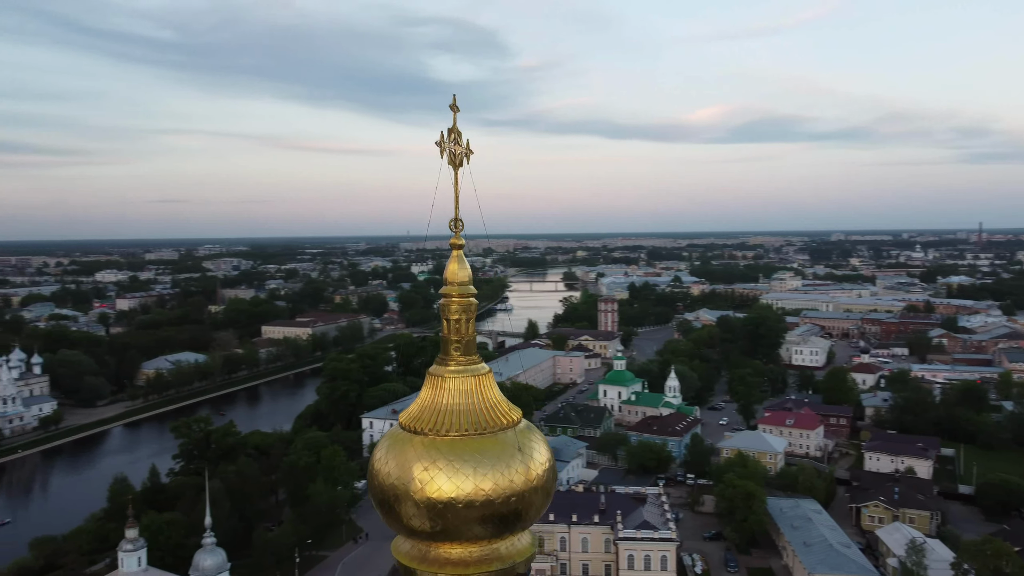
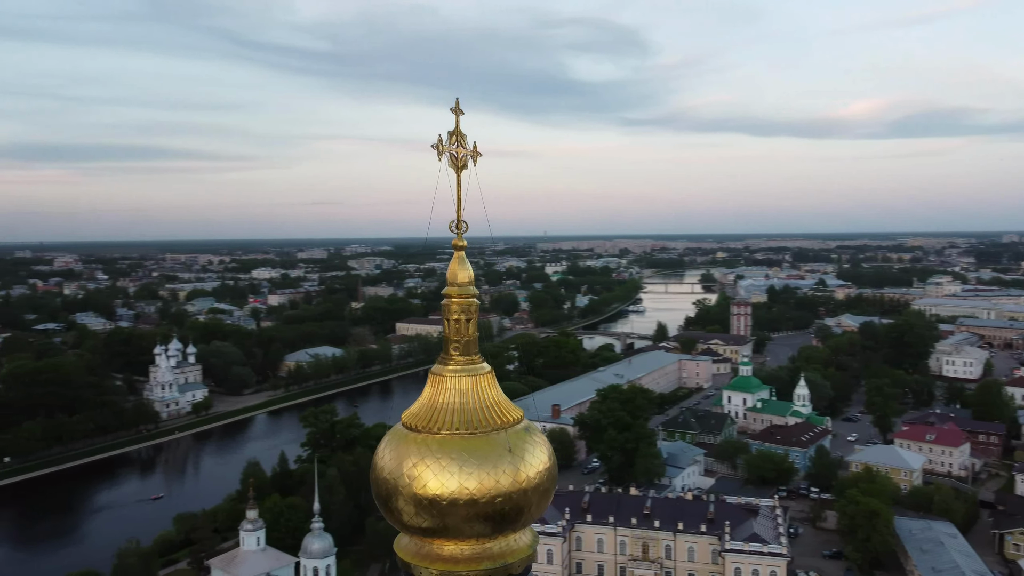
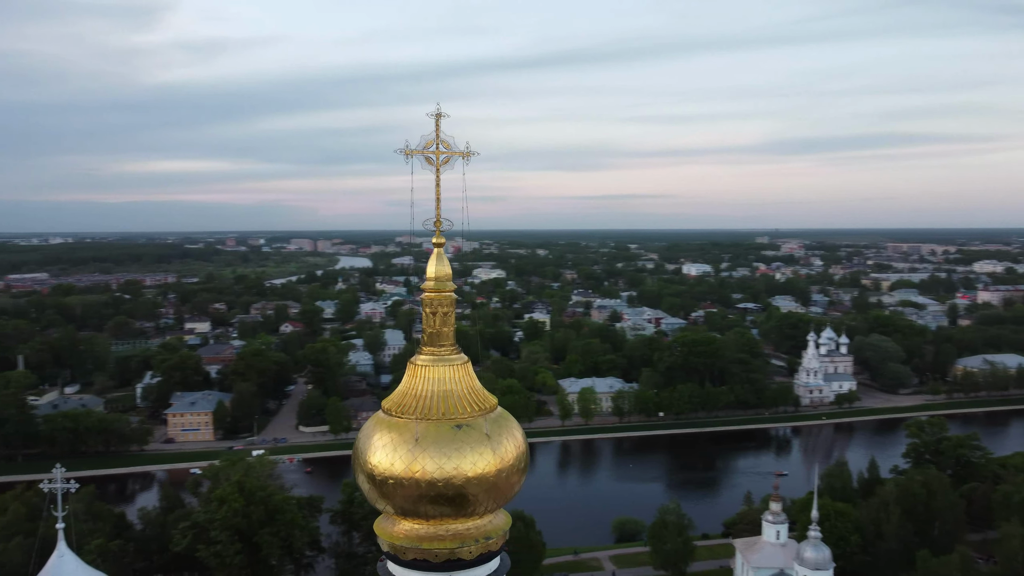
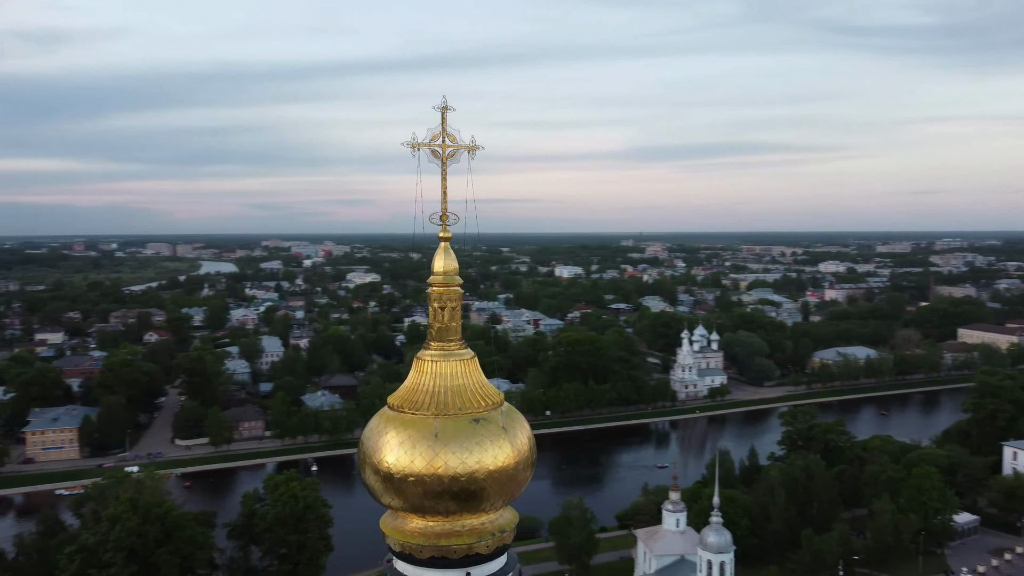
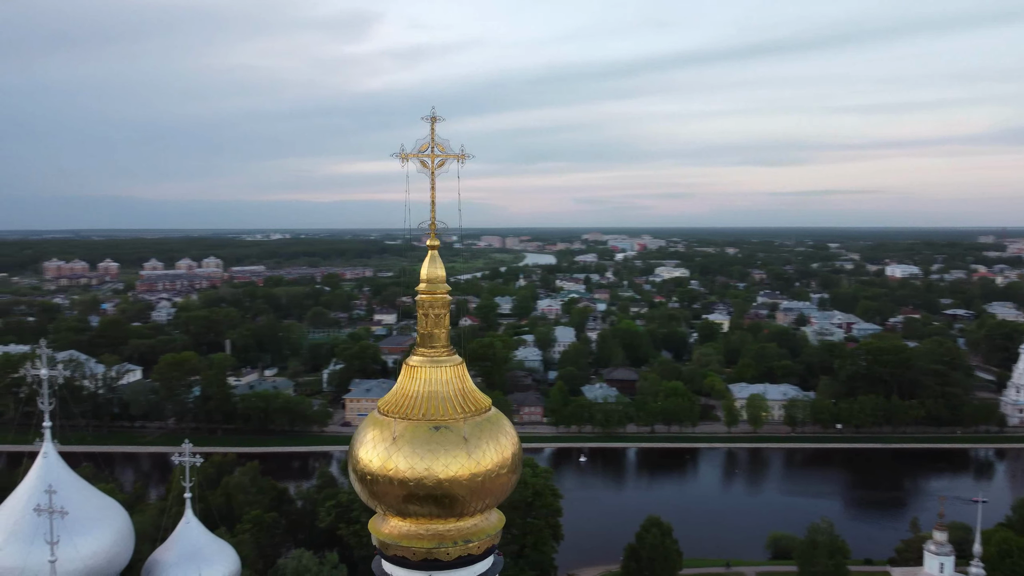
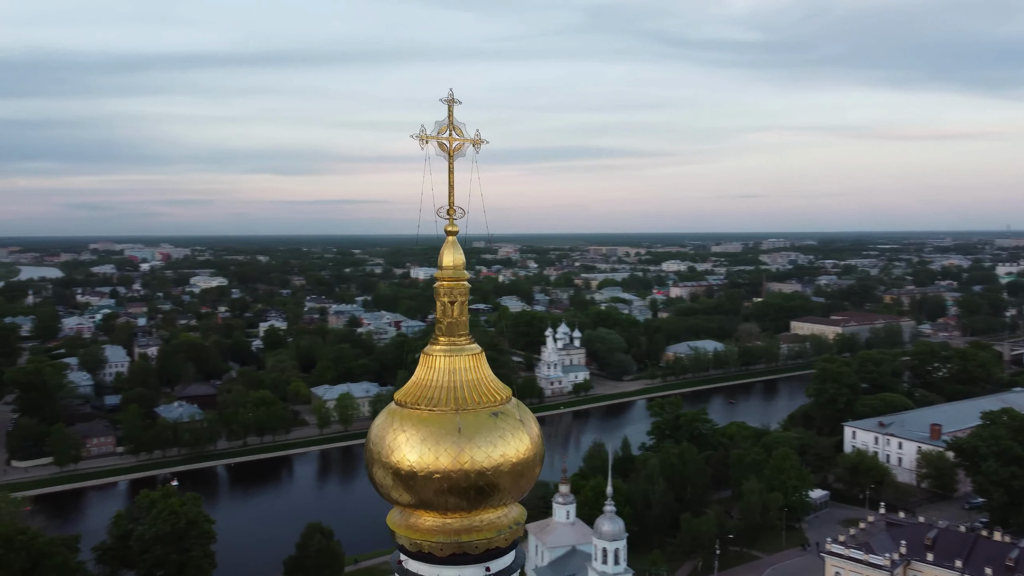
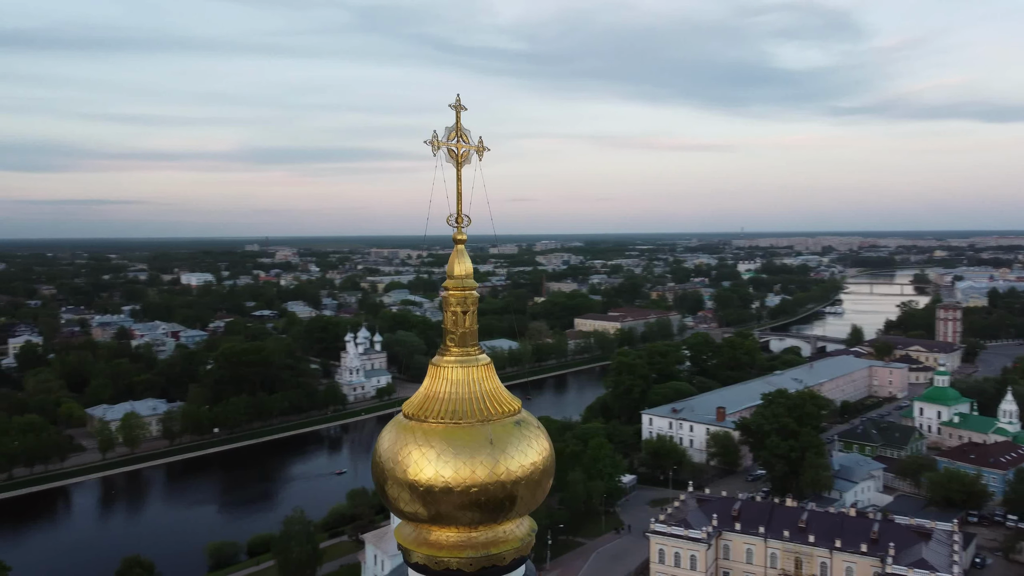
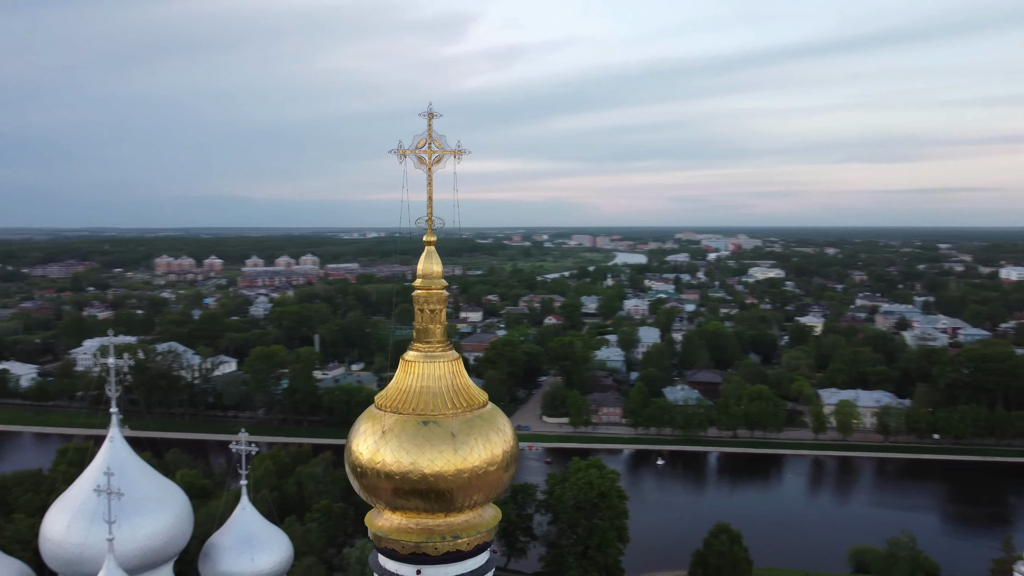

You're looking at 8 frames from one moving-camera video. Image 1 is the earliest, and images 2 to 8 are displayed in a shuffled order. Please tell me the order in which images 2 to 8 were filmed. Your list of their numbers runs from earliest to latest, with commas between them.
2, 7, 6, 4, 3, 5, 8
